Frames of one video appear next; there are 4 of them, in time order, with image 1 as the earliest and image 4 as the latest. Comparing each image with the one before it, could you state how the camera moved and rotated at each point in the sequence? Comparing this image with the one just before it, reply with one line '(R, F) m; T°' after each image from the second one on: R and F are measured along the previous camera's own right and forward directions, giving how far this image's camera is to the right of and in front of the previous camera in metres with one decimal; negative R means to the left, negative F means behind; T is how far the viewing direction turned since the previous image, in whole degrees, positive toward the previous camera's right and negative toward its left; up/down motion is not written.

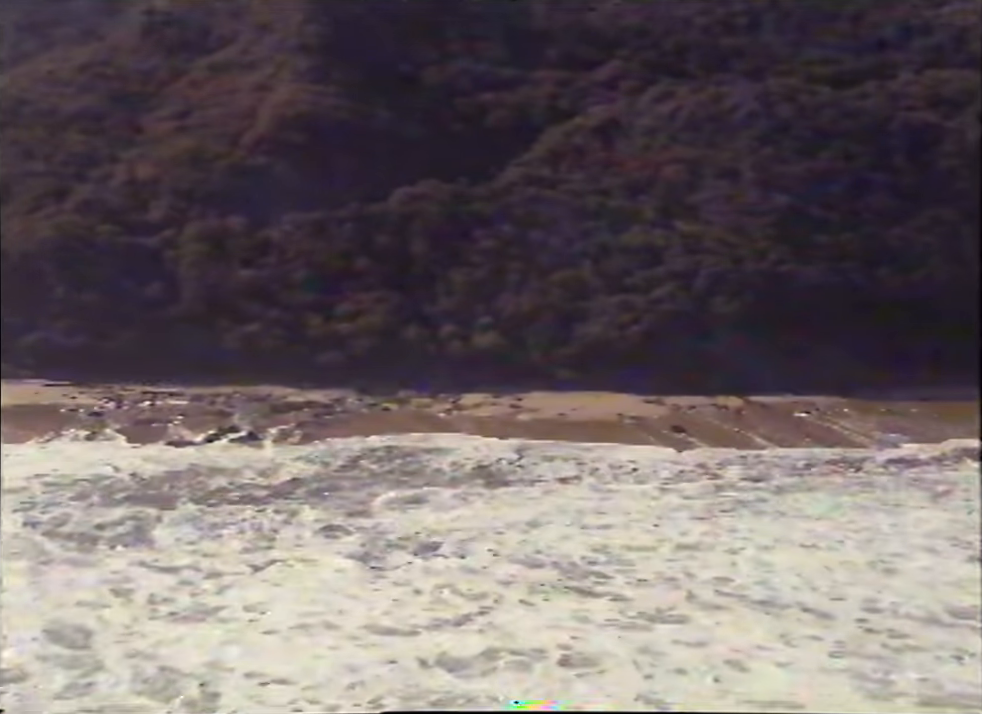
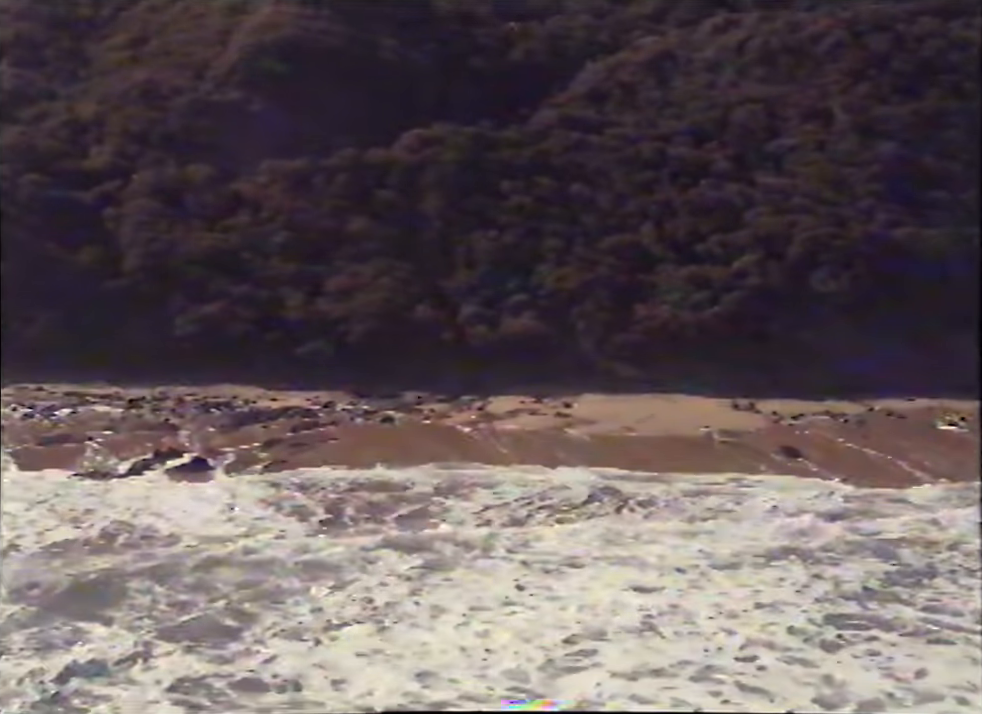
(-0.4, +5.8) m; -1°
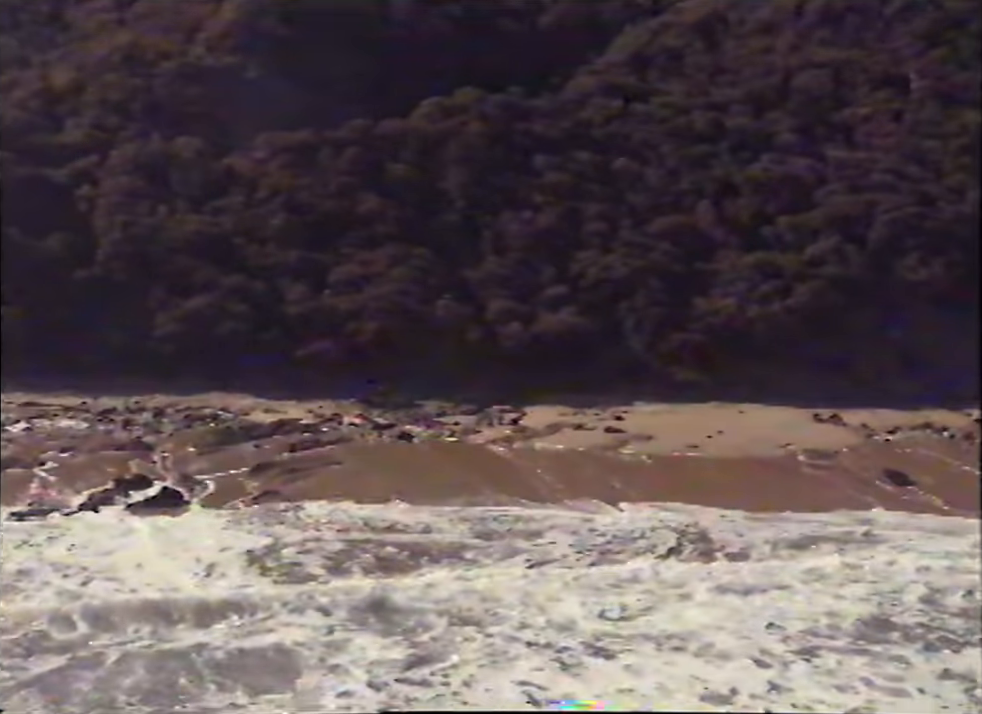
(-0.2, +2.8) m; -1°
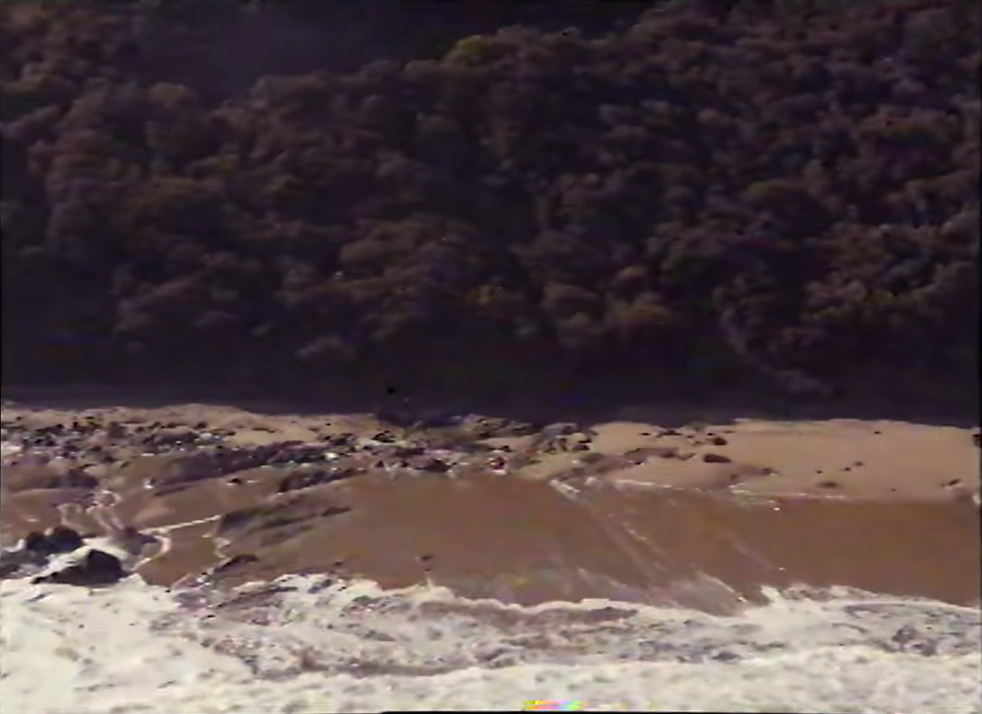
(-0.3, +3.5) m; -1°
